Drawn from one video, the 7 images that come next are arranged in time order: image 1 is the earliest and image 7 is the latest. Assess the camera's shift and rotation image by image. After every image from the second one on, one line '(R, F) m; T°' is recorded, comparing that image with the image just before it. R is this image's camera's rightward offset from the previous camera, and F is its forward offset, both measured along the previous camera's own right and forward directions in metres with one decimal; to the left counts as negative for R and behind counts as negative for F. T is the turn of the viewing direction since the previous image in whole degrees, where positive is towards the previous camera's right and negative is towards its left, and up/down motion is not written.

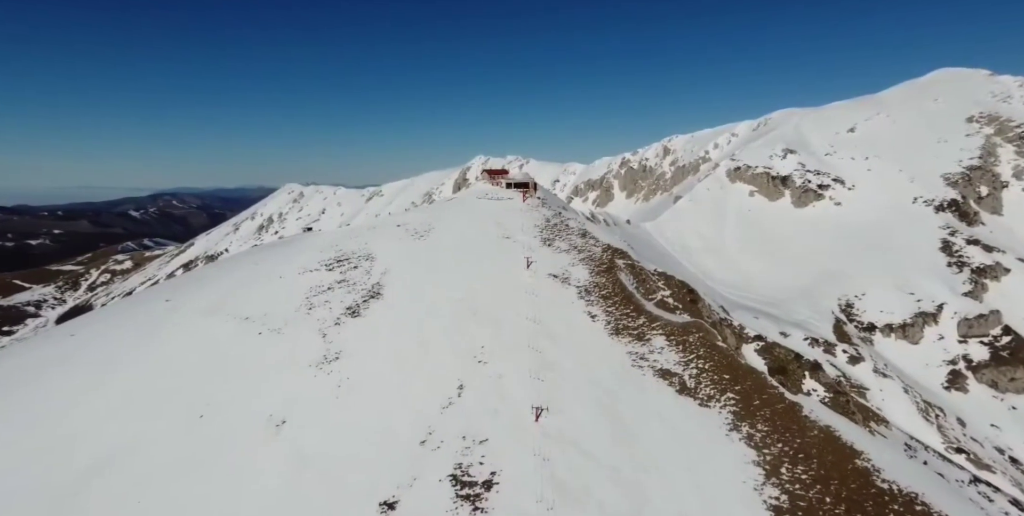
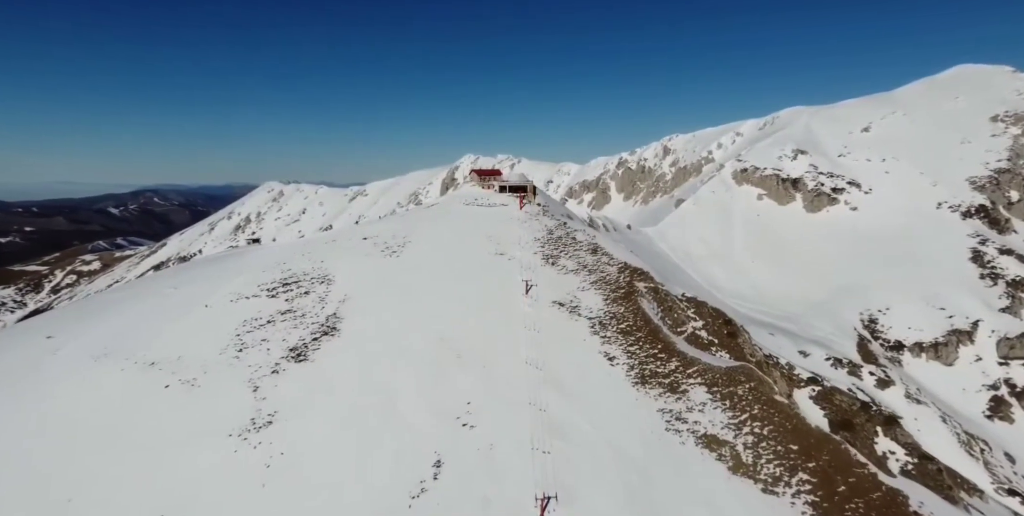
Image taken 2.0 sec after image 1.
(-0.4, +12.5) m; +1°
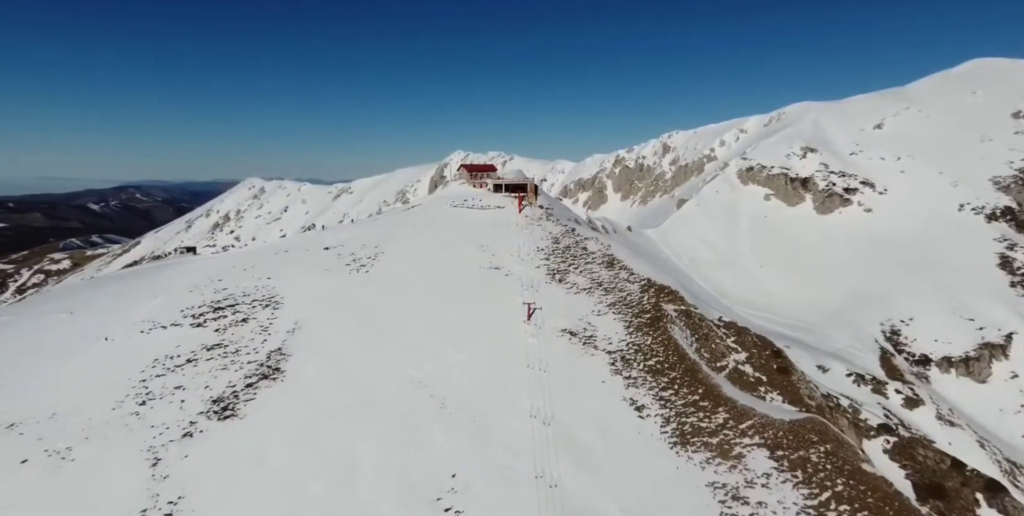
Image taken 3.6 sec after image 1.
(-0.5, +10.1) m; +1°
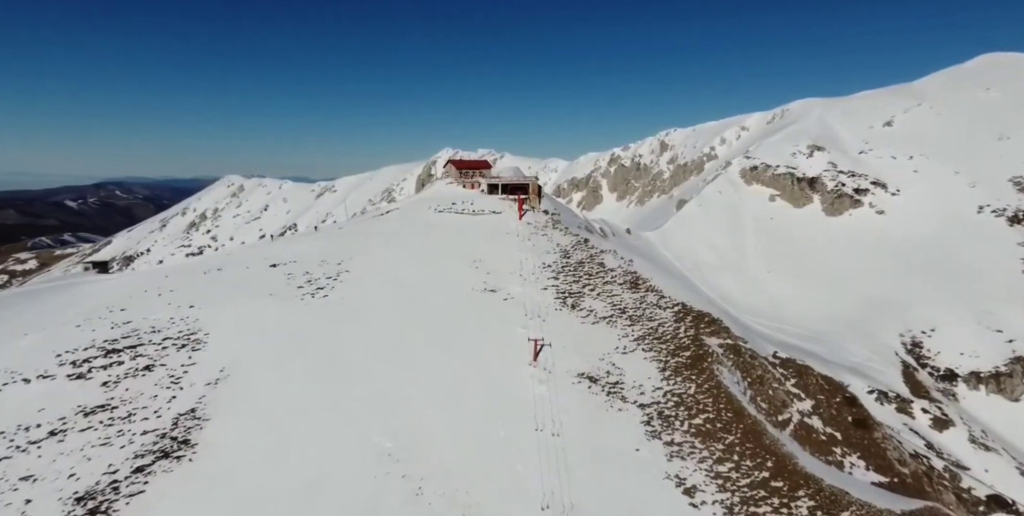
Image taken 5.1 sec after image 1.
(-0.6, +9.2) m; +1°
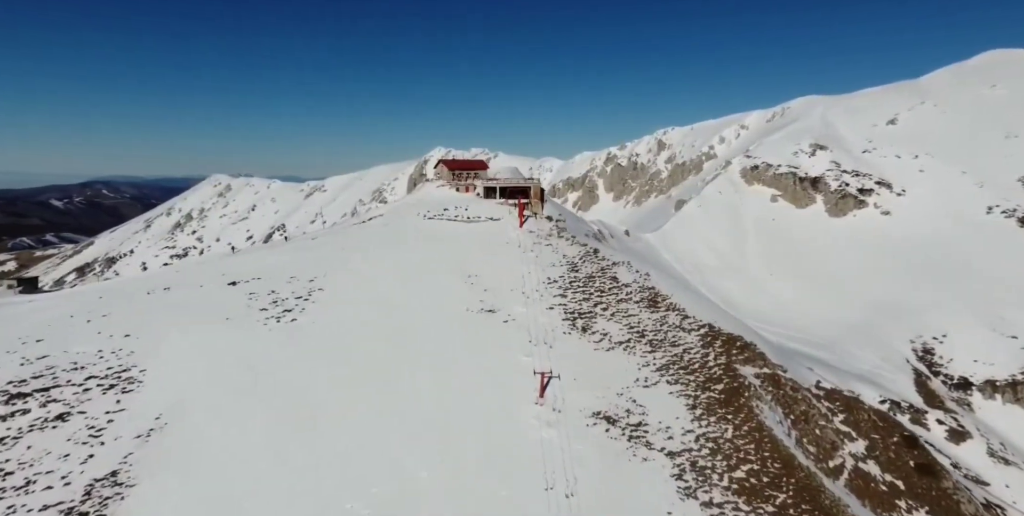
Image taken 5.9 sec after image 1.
(-0.4, +4.7) m; +1°
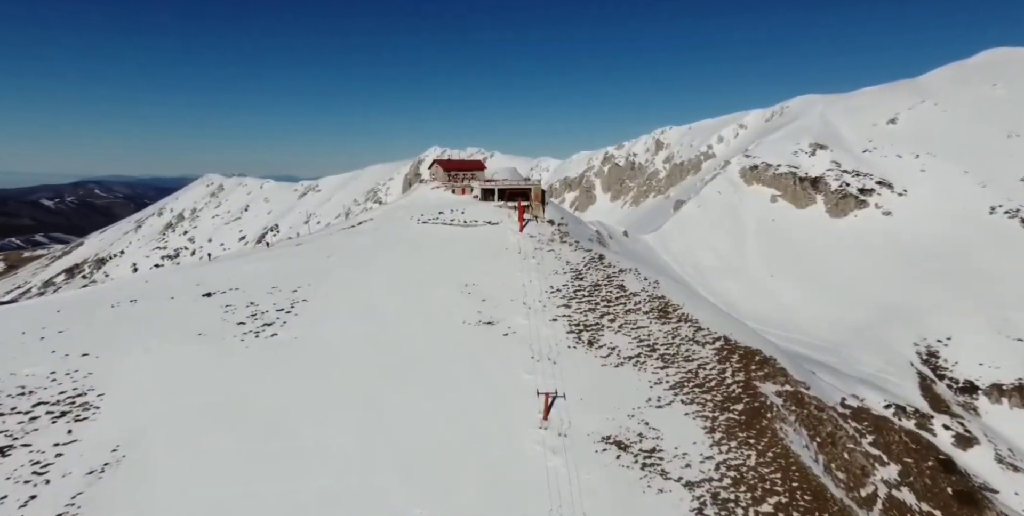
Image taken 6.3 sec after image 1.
(-0.2, +2.2) m; 0°
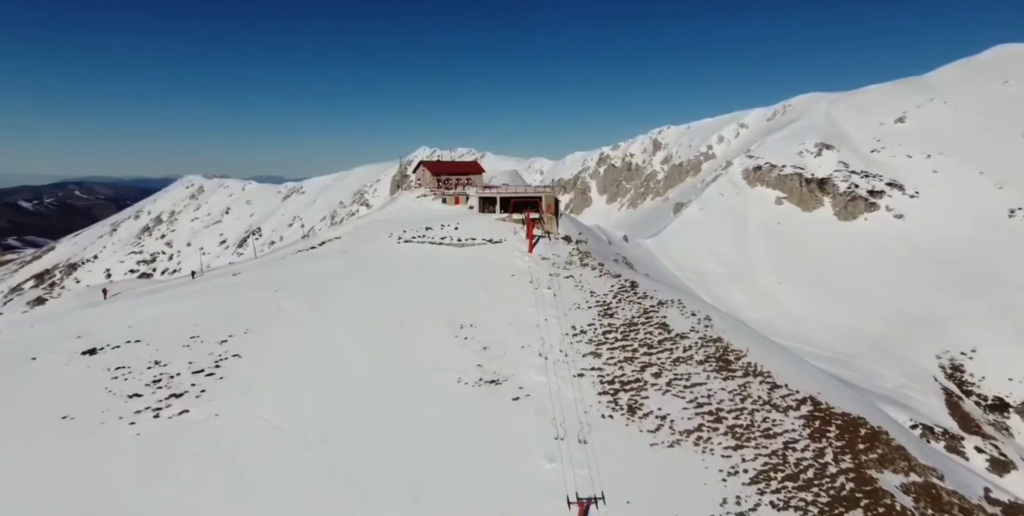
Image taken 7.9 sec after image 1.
(-0.7, +7.5) m; +1°
